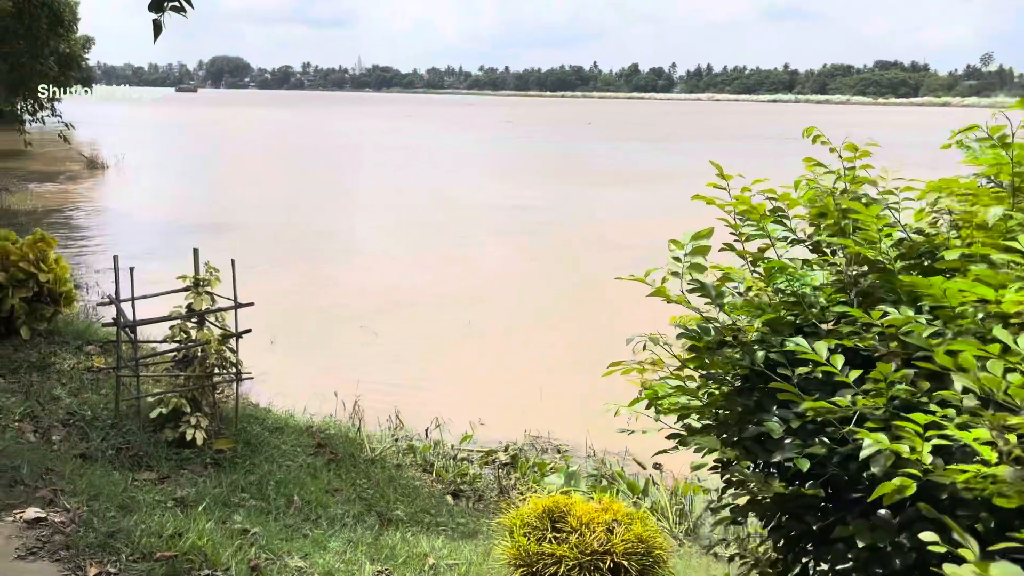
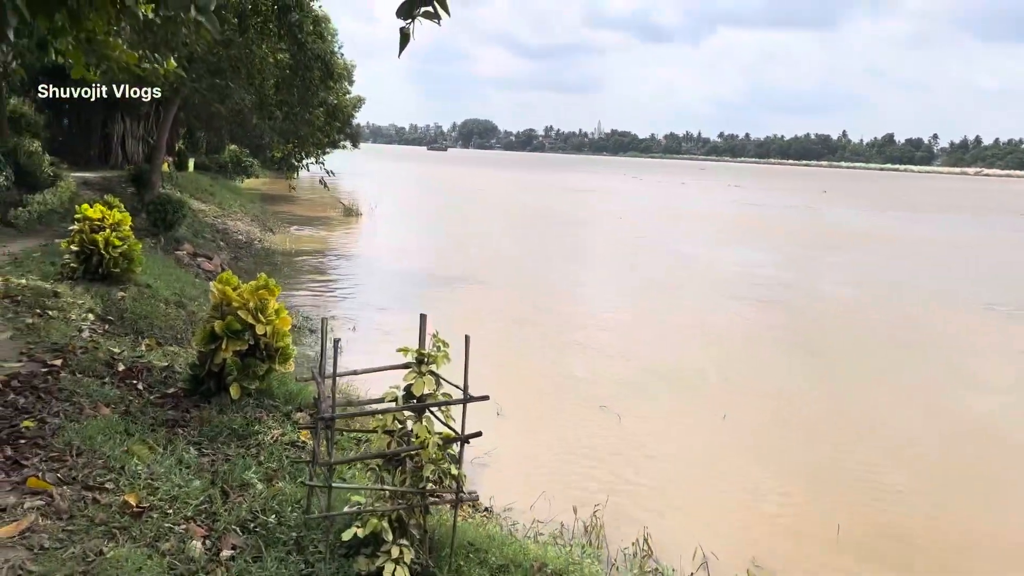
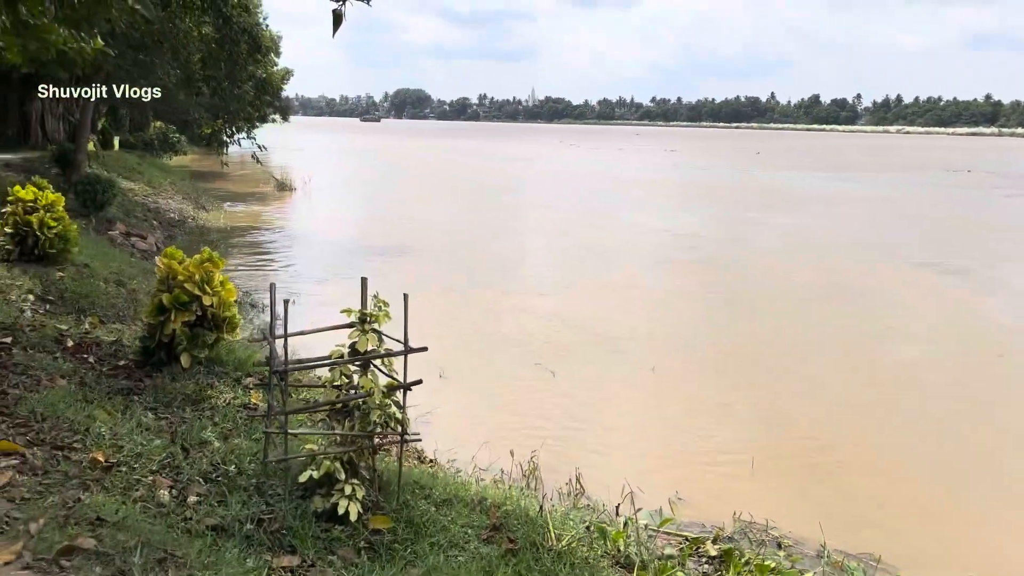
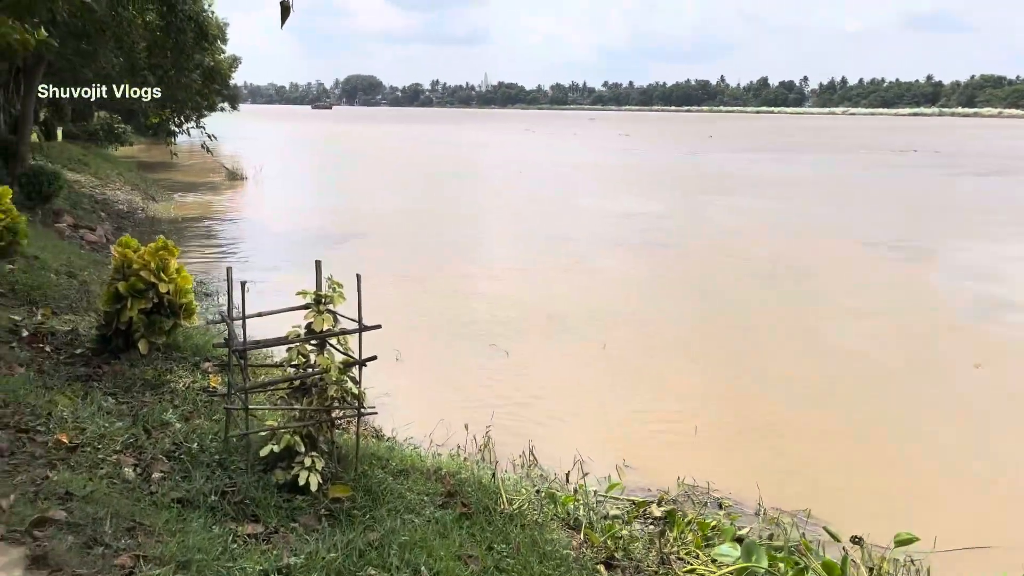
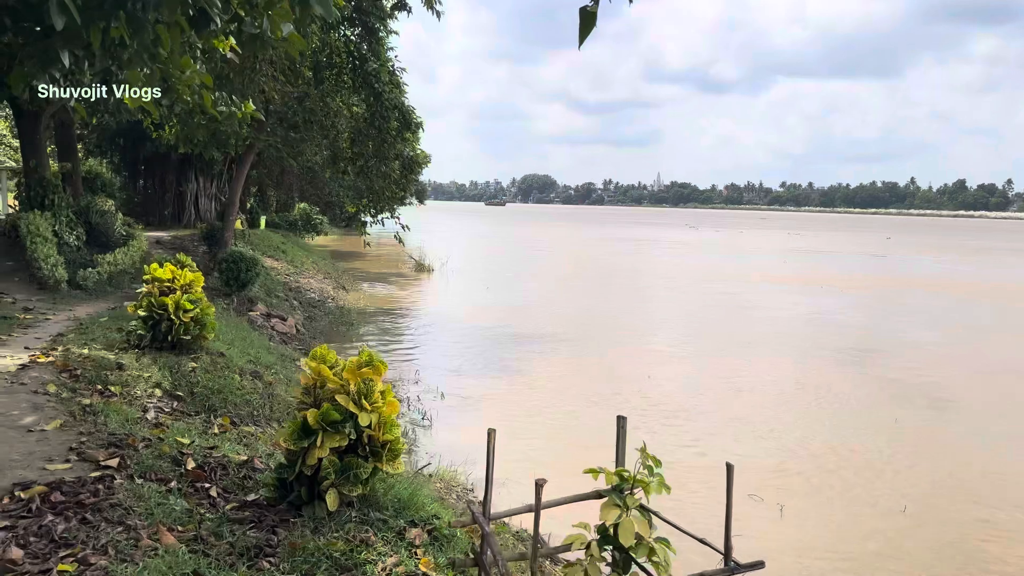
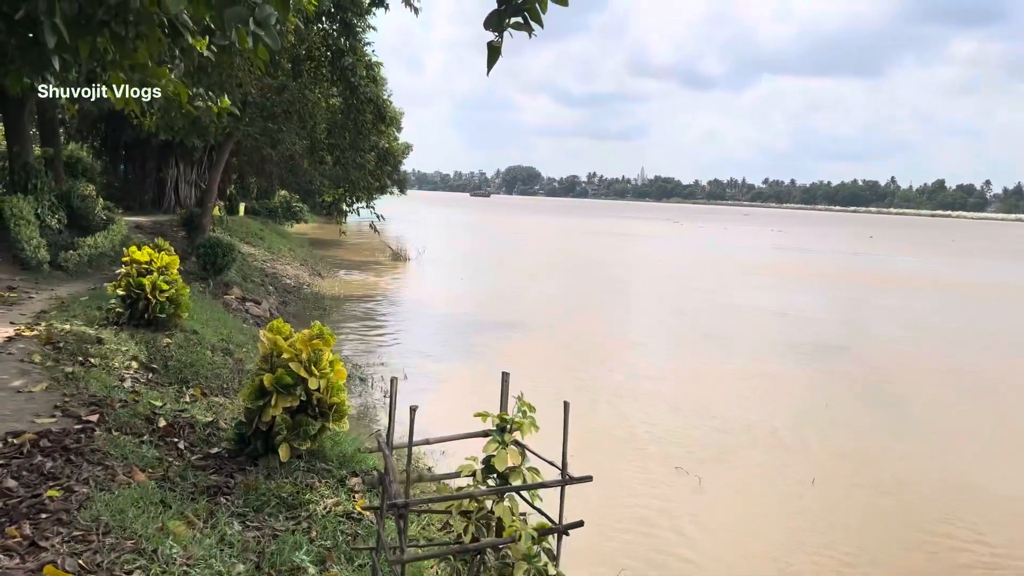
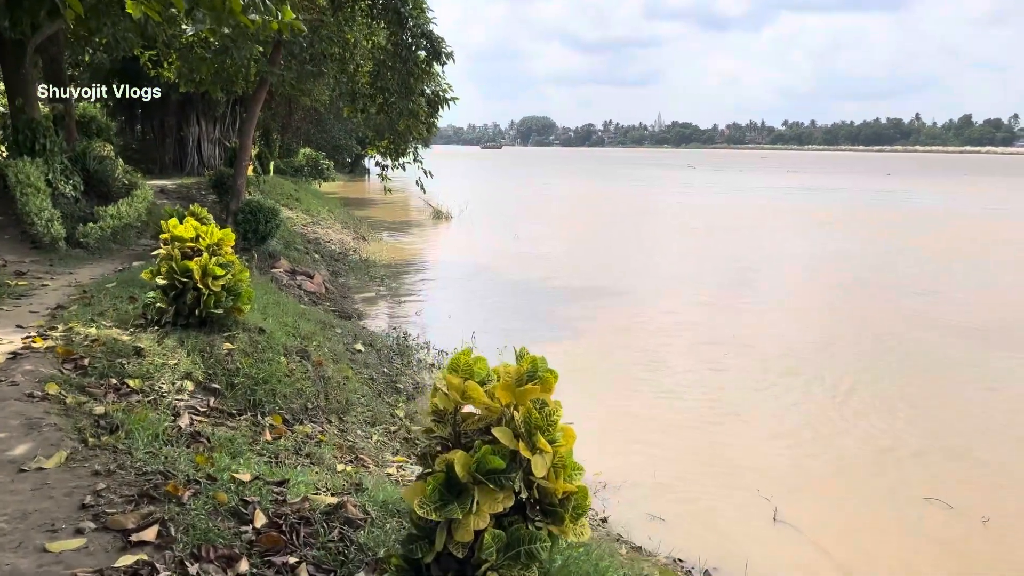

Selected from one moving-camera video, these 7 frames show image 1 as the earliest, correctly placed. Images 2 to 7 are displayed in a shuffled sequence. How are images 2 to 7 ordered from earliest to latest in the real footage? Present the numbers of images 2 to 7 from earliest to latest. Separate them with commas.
4, 3, 2, 6, 5, 7
